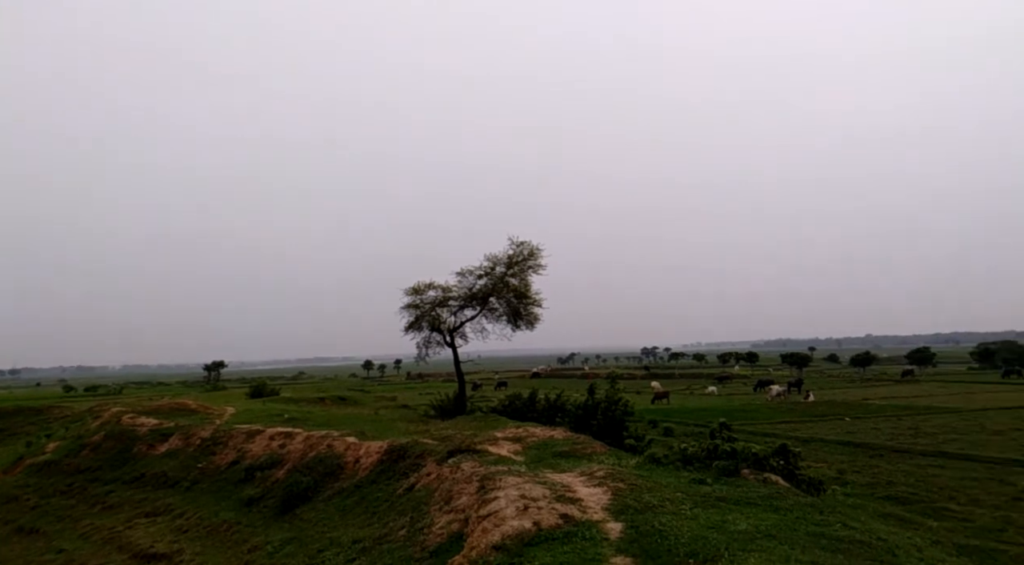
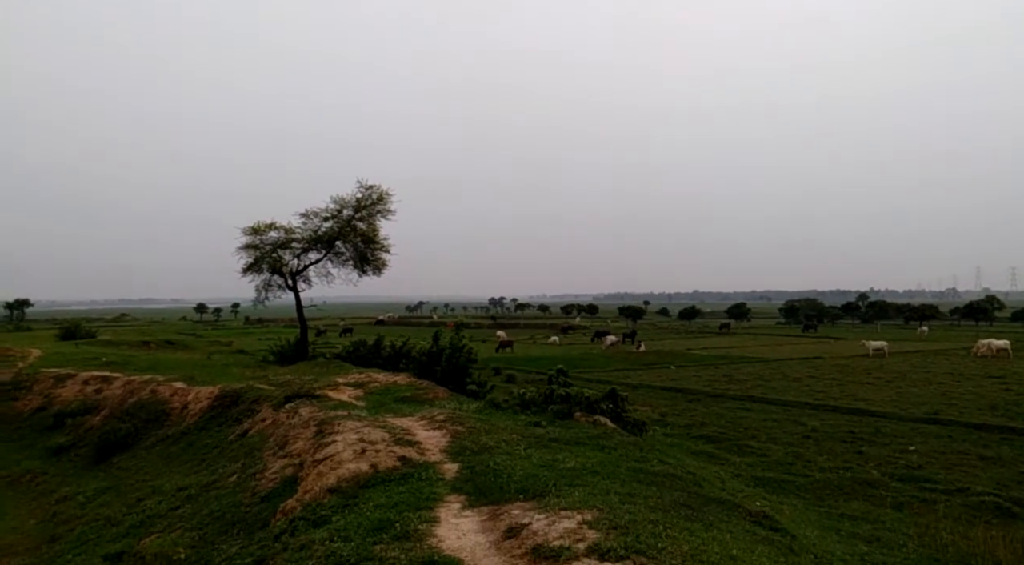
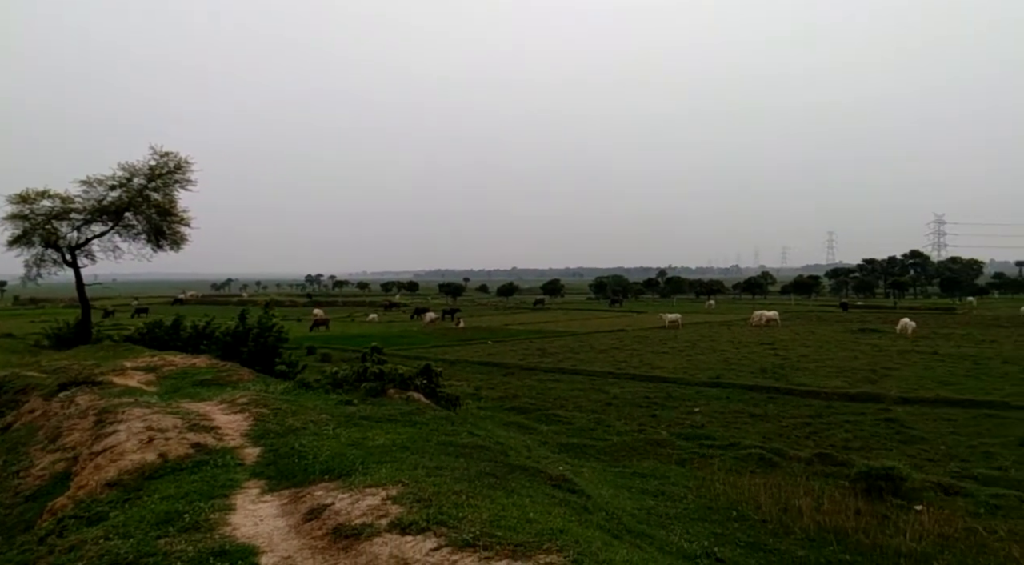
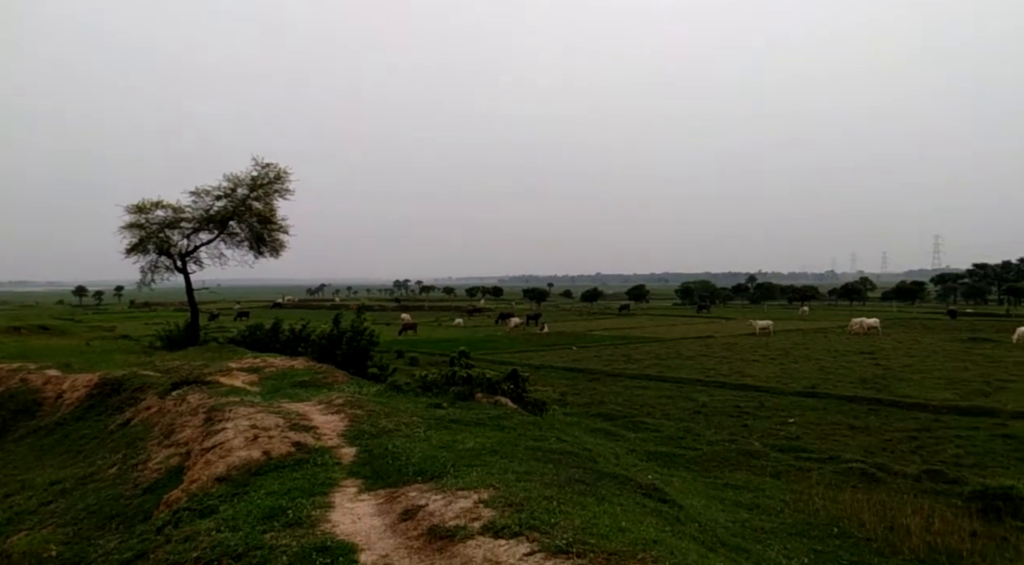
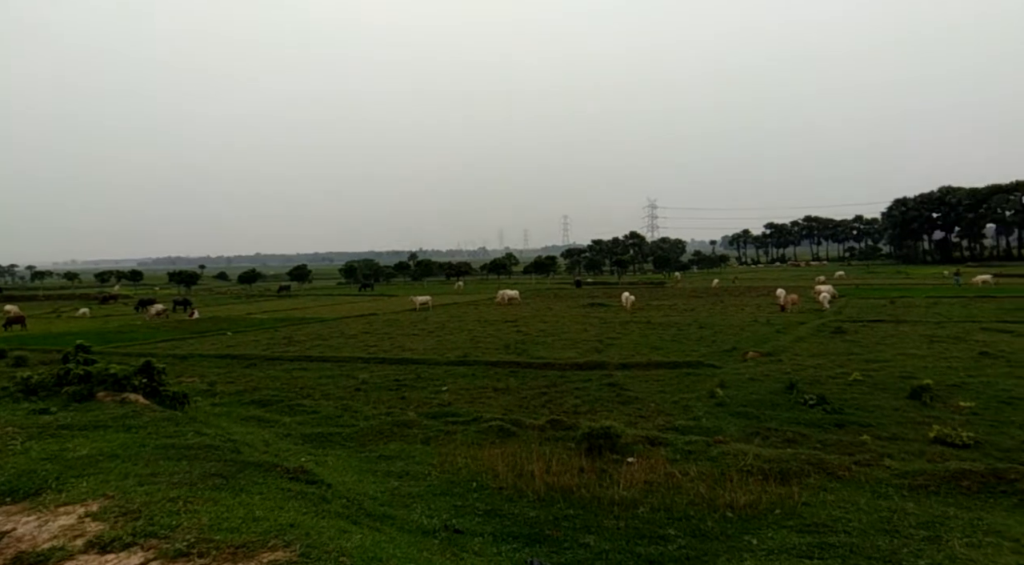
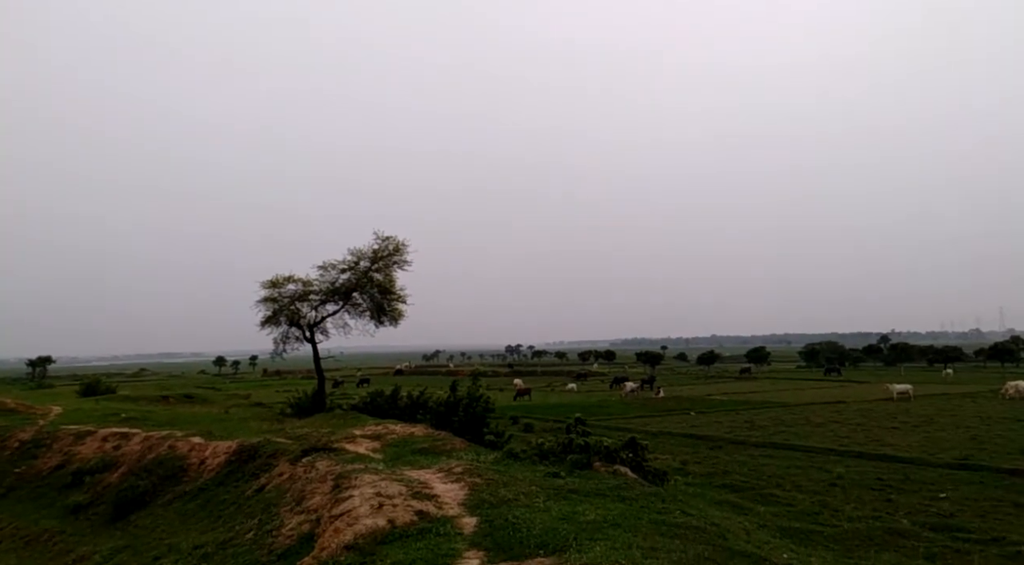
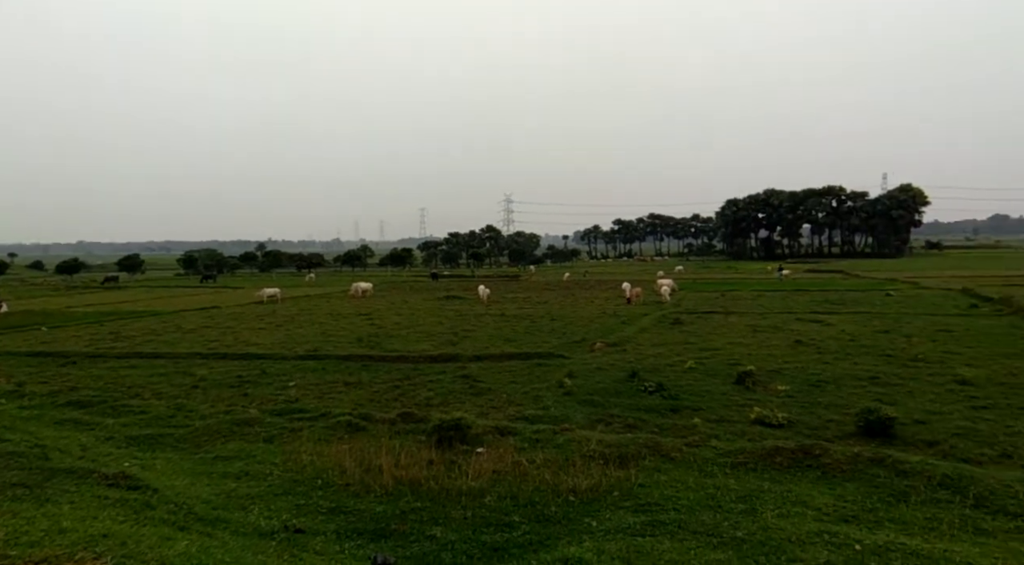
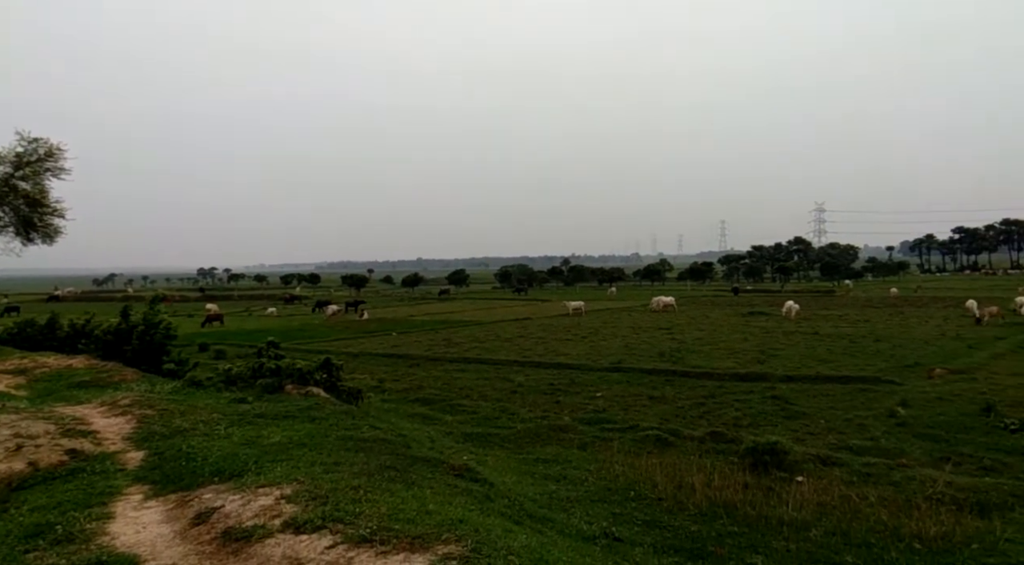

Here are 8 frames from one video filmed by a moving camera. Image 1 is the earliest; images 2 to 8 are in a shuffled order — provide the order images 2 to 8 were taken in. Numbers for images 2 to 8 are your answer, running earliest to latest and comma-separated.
6, 2, 4, 3, 8, 5, 7
